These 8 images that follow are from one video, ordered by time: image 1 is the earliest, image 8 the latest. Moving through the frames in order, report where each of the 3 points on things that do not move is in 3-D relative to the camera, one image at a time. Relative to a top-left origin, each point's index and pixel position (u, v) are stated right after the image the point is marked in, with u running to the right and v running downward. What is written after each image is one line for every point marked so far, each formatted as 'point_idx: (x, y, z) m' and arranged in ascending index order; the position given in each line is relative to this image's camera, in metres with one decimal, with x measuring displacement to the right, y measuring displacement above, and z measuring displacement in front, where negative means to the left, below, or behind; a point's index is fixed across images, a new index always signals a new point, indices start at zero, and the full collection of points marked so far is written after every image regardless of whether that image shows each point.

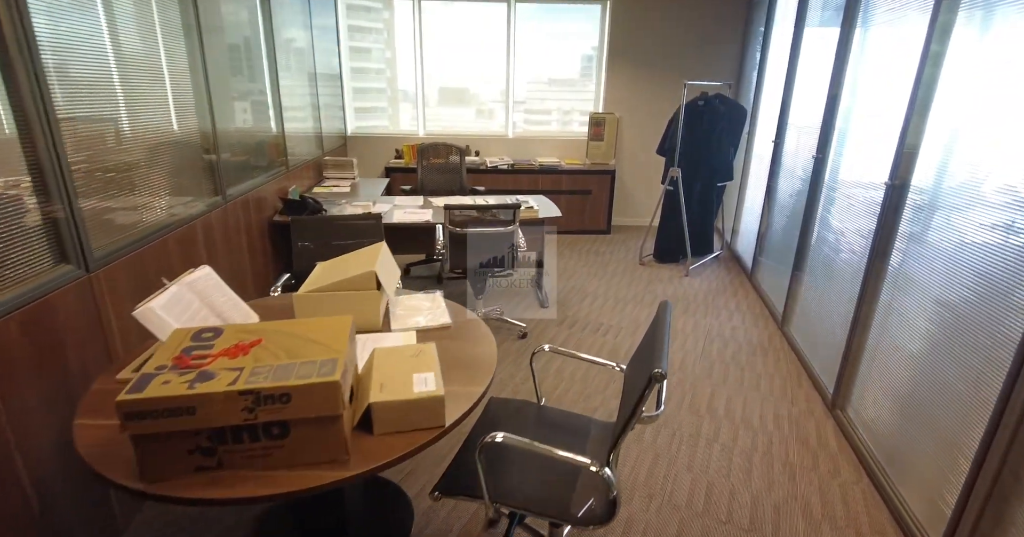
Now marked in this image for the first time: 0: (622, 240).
0: (+1.1, +0.3, +5.5) m
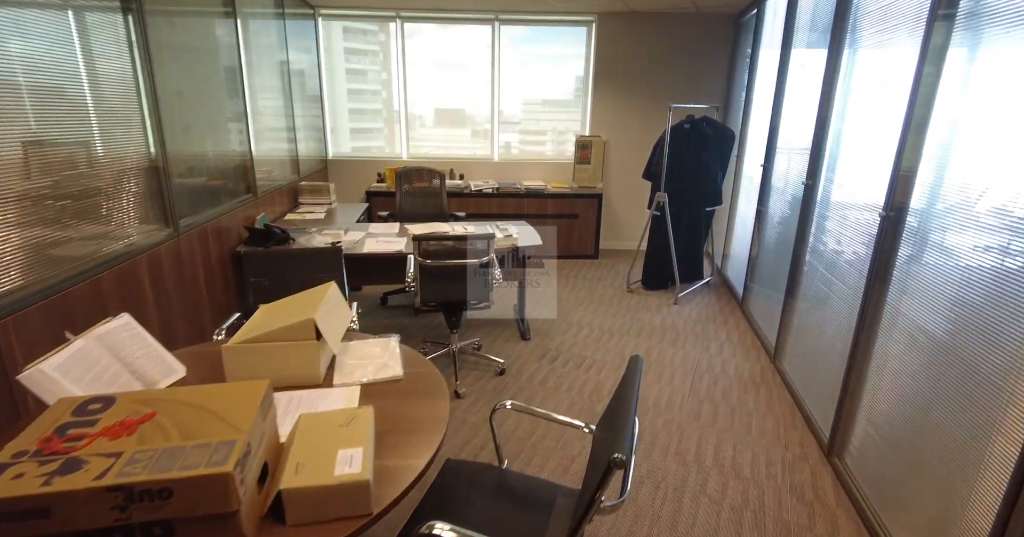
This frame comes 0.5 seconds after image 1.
0: (+1.0, 0.0, +5.3) m
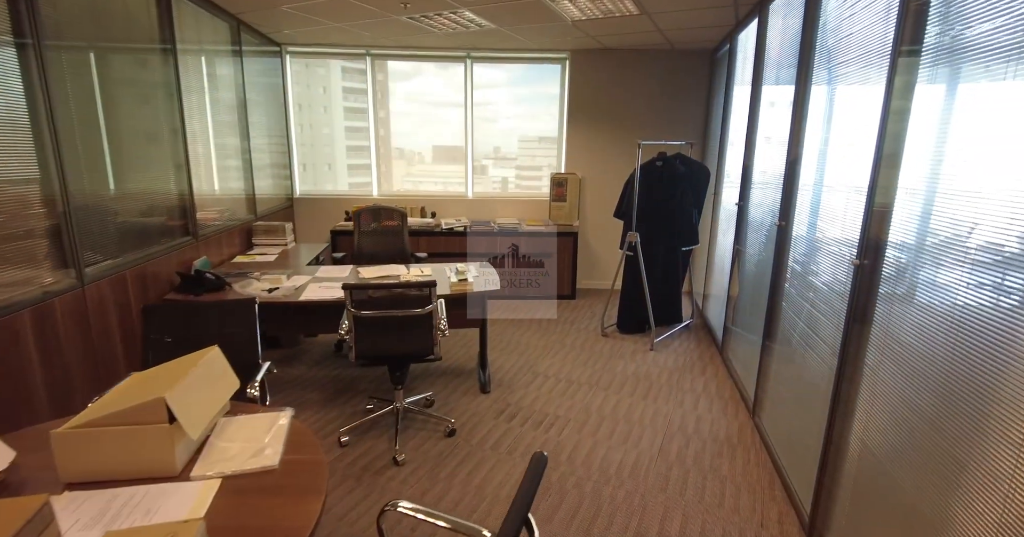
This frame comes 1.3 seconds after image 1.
0: (+0.7, -0.4, +5.0) m
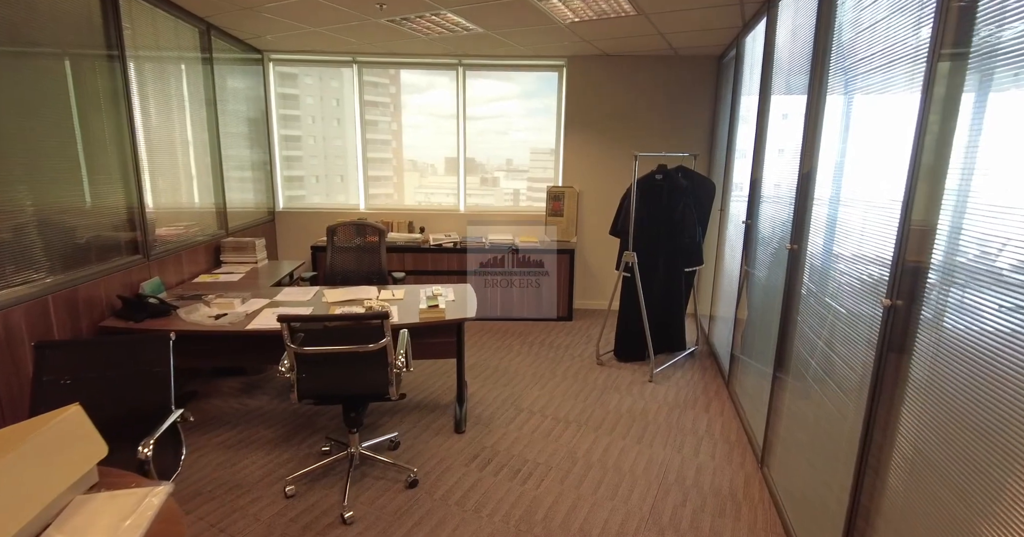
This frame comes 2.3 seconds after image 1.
0: (+0.6, -0.5, +4.7) m
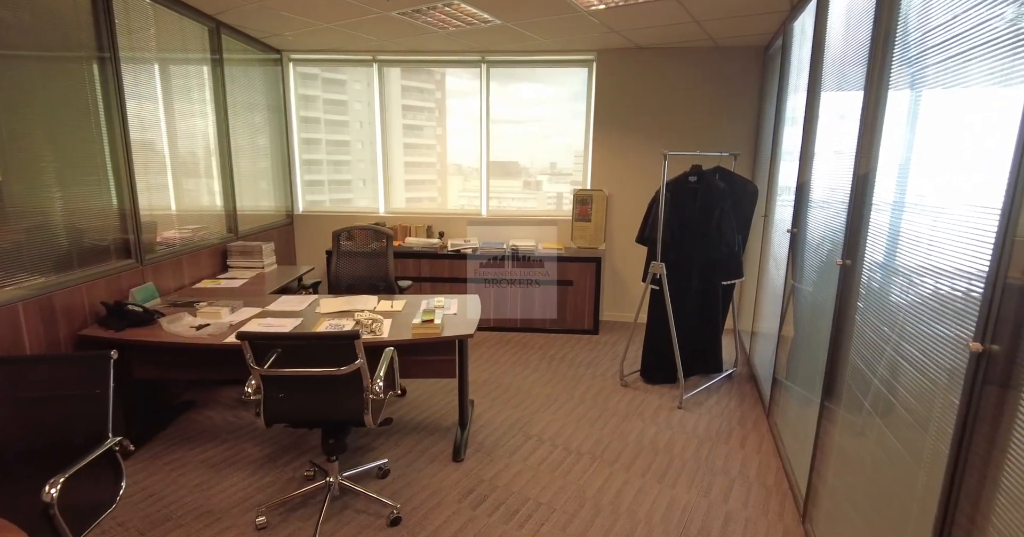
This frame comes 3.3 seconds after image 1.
0: (+0.8, -0.6, +4.3) m
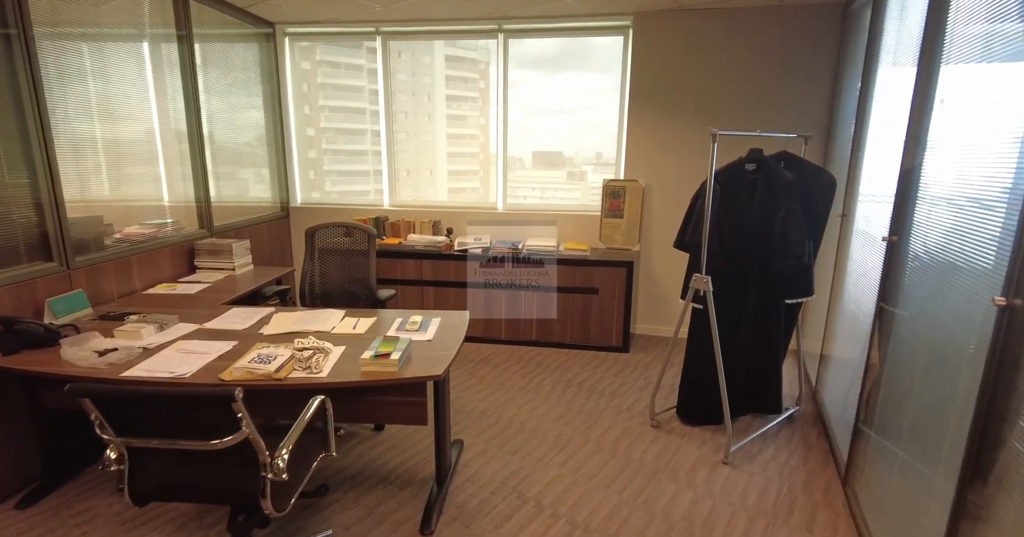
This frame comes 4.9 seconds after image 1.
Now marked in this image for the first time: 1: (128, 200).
0: (+0.9, -0.7, +3.6) m
1: (-2.1, +0.4, +2.9) m
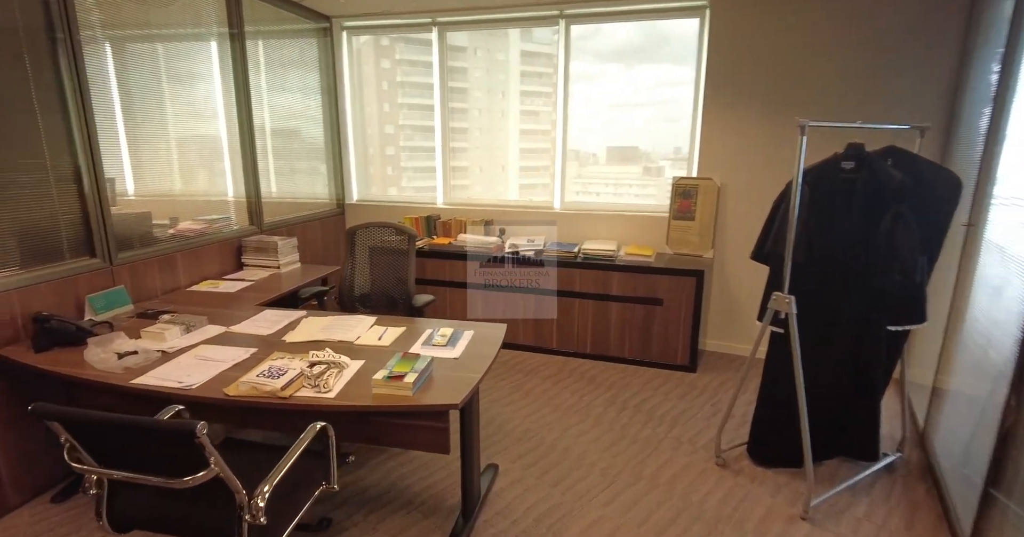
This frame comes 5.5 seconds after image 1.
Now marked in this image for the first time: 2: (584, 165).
0: (+1.2, -0.7, +3.2) m
1: (-1.9, +0.4, +2.9) m
2: (+0.4, +0.8, +4.1) m
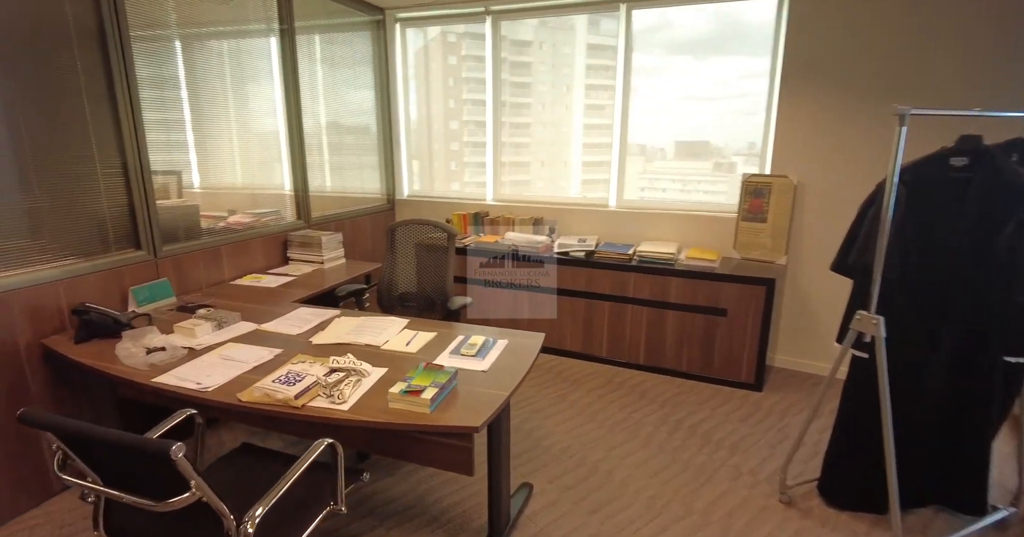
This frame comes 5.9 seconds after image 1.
0: (+1.5, -0.8, +2.9) m
1: (-1.6, +0.4, +2.9) m
2: (+0.8, +0.8, +3.9) m
